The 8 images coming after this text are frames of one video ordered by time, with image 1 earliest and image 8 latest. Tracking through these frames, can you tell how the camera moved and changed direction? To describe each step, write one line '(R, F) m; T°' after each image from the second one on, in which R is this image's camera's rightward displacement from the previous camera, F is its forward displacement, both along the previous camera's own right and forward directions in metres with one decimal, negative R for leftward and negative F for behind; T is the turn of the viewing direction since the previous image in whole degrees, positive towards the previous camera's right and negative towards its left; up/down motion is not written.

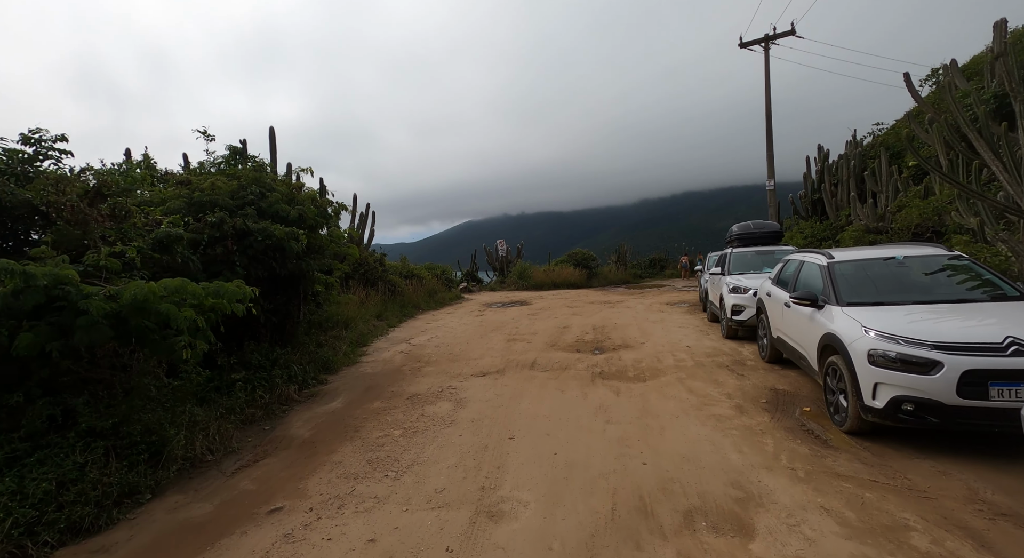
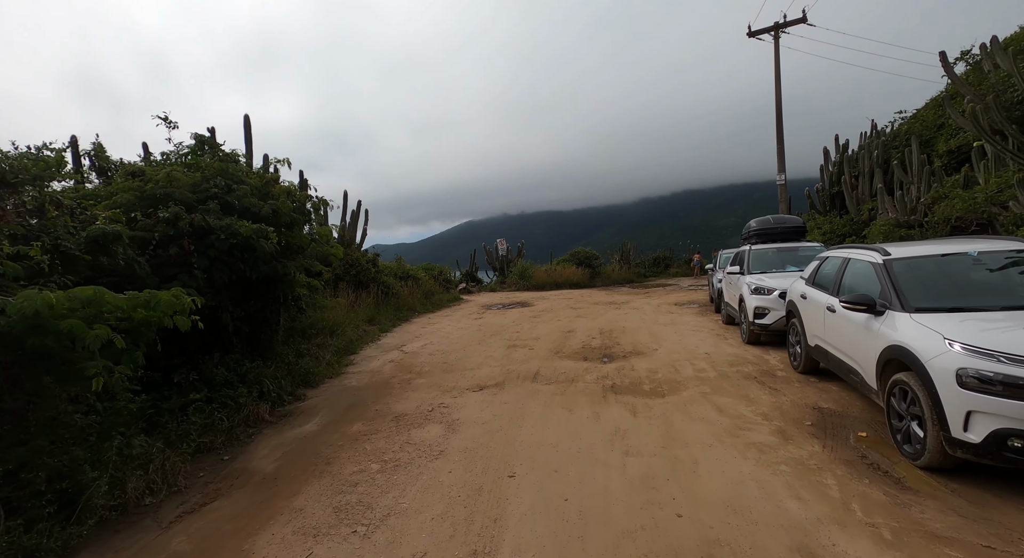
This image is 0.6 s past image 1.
(0.0, +0.7) m; 0°
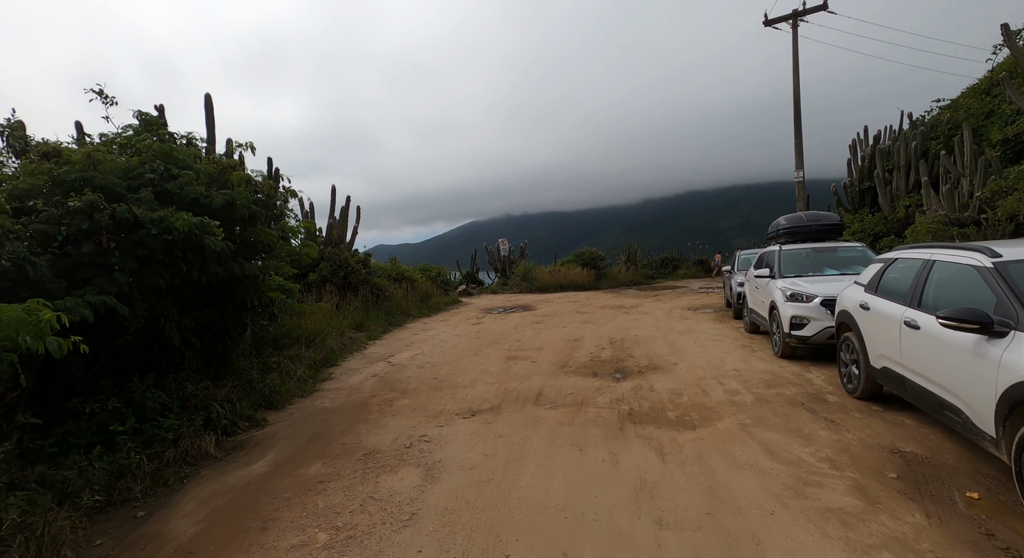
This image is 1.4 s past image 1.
(+0.1, +0.9) m; 0°
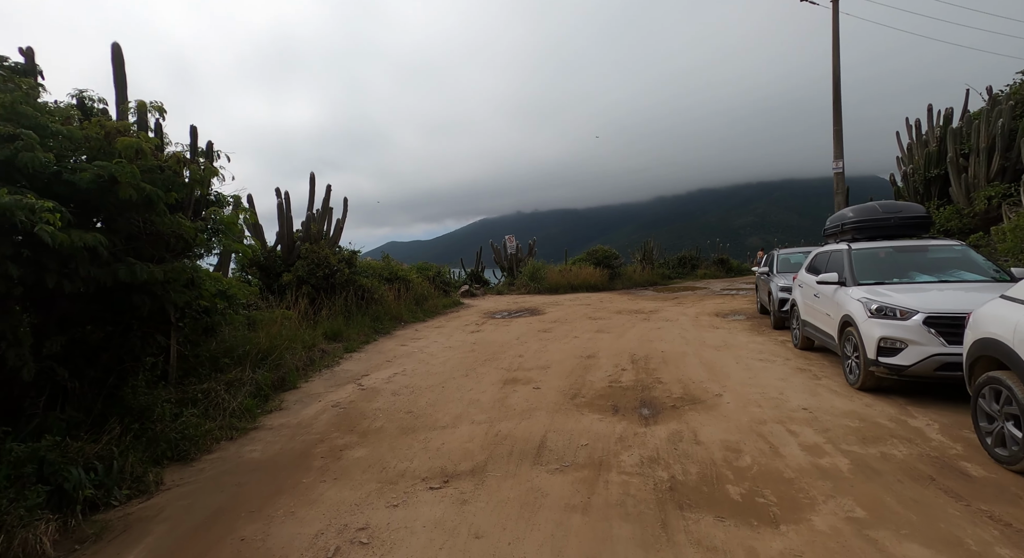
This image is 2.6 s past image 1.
(+0.1, +1.5) m; -1°
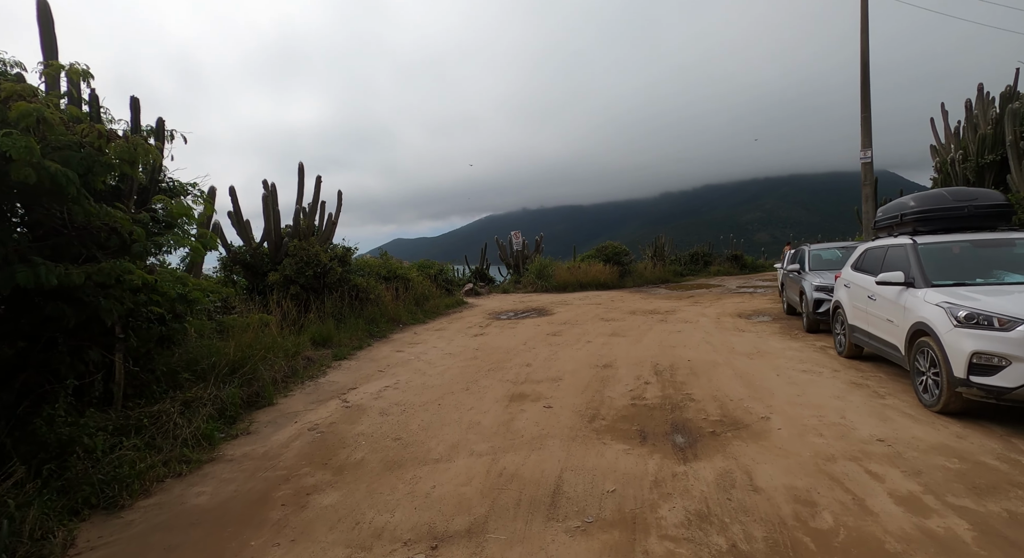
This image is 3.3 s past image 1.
(0.0, +0.8) m; -1°
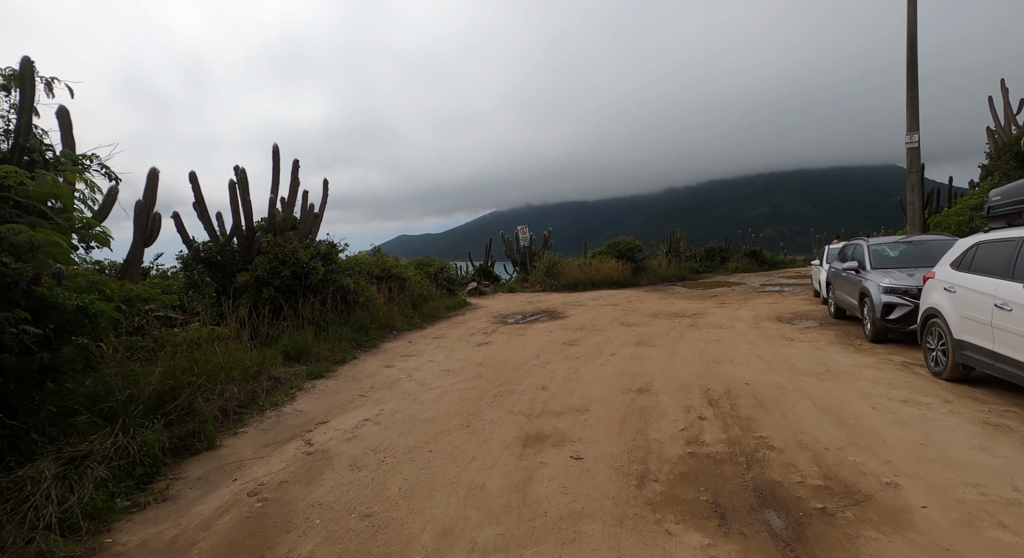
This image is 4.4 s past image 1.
(-0.1, +1.3) m; -1°
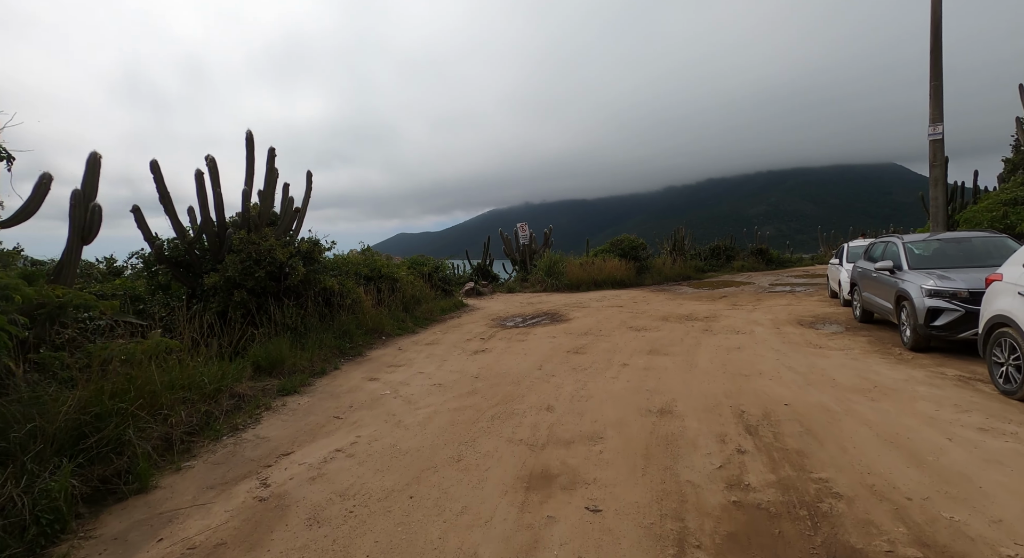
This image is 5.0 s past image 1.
(0.0, +0.8) m; 0°
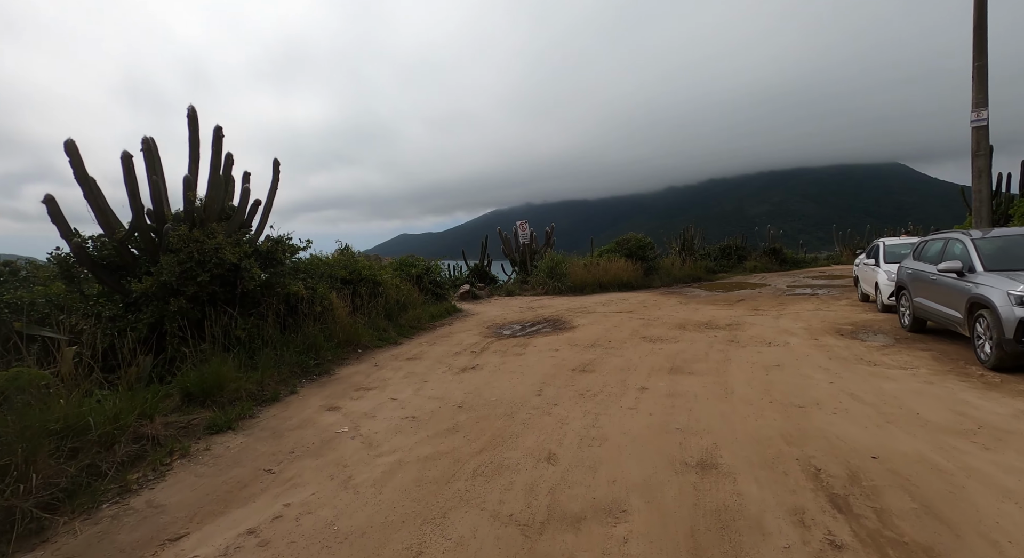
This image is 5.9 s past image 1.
(+0.1, +1.2) m; 0°
